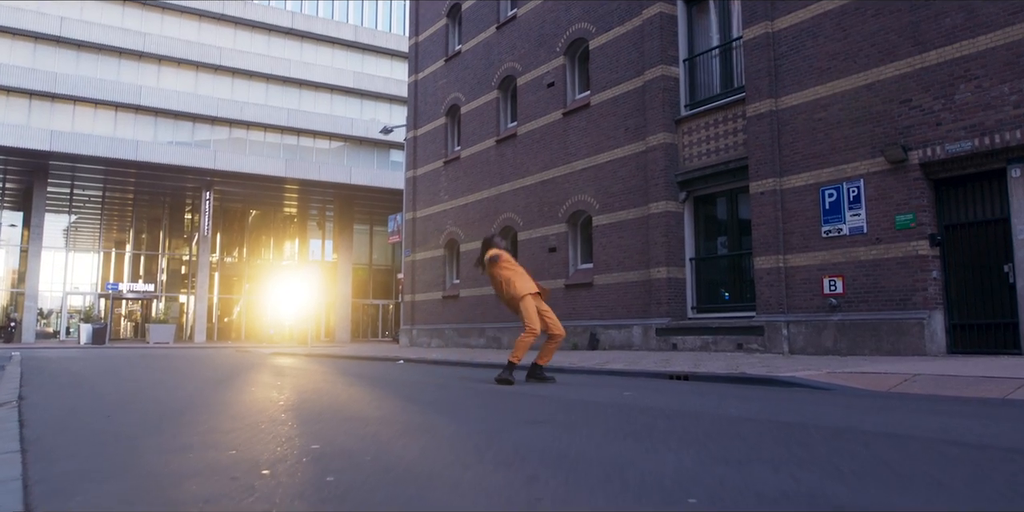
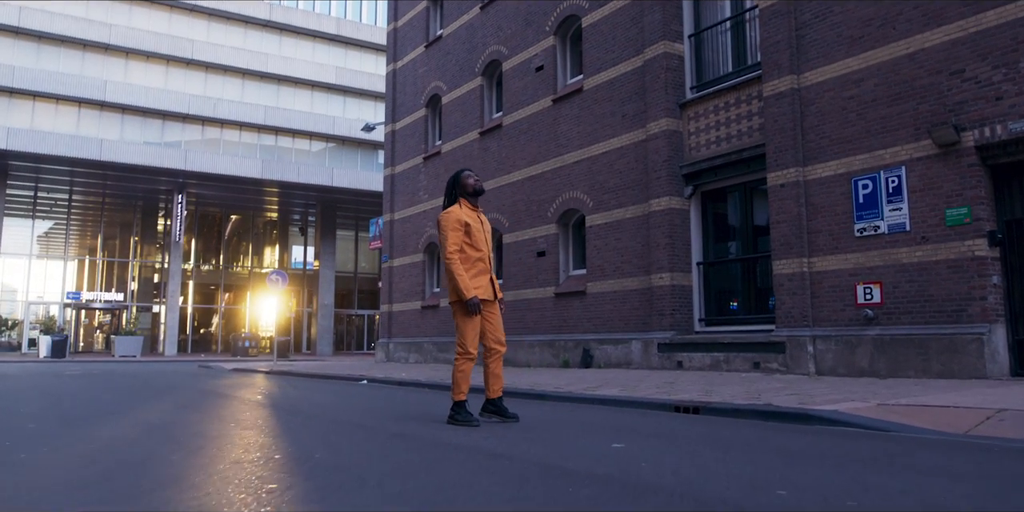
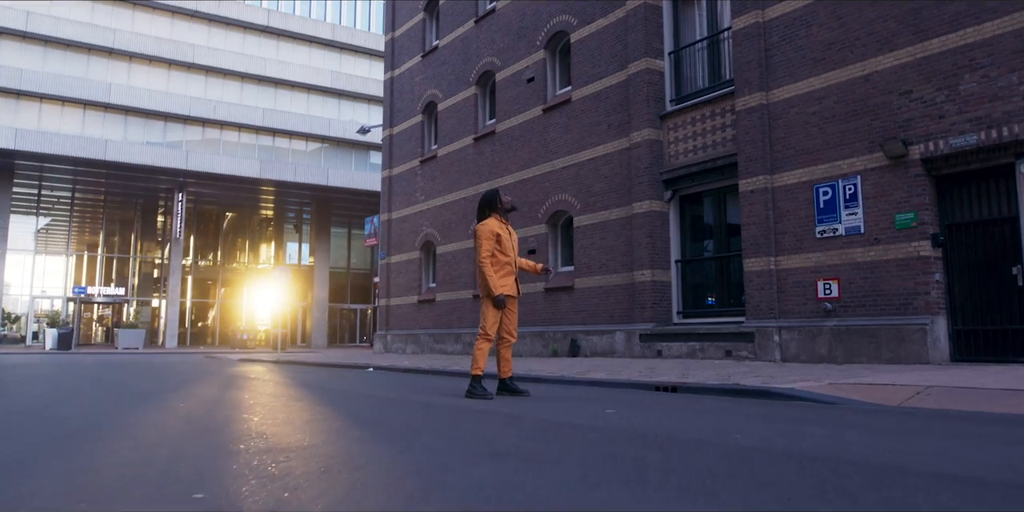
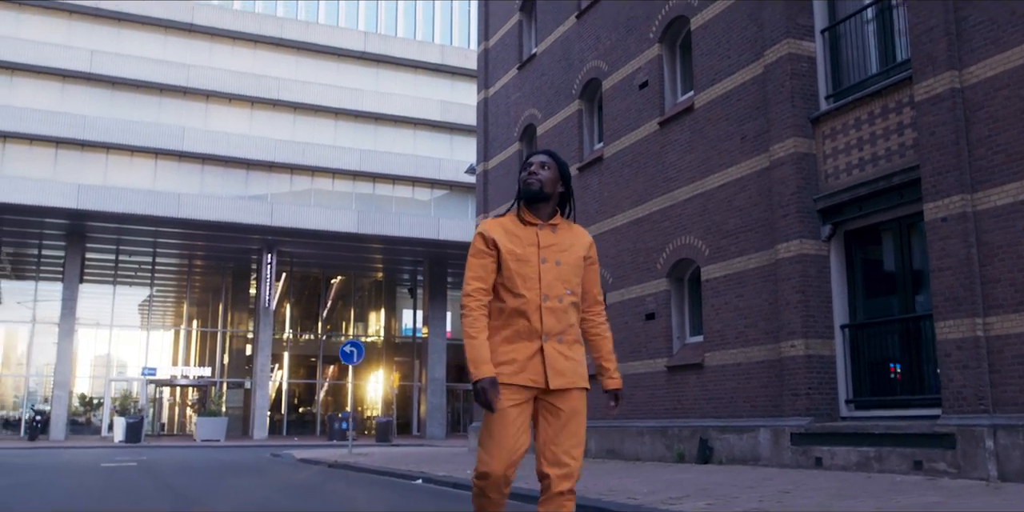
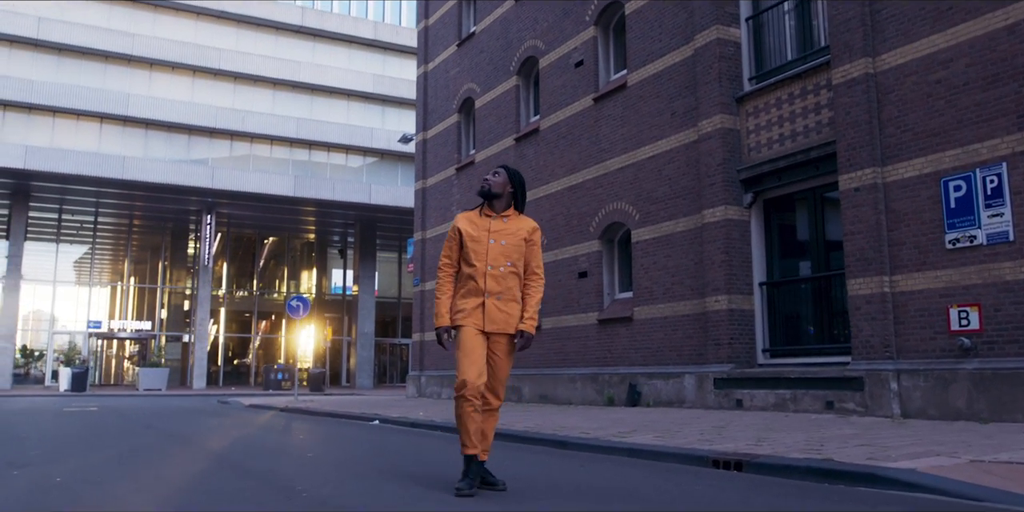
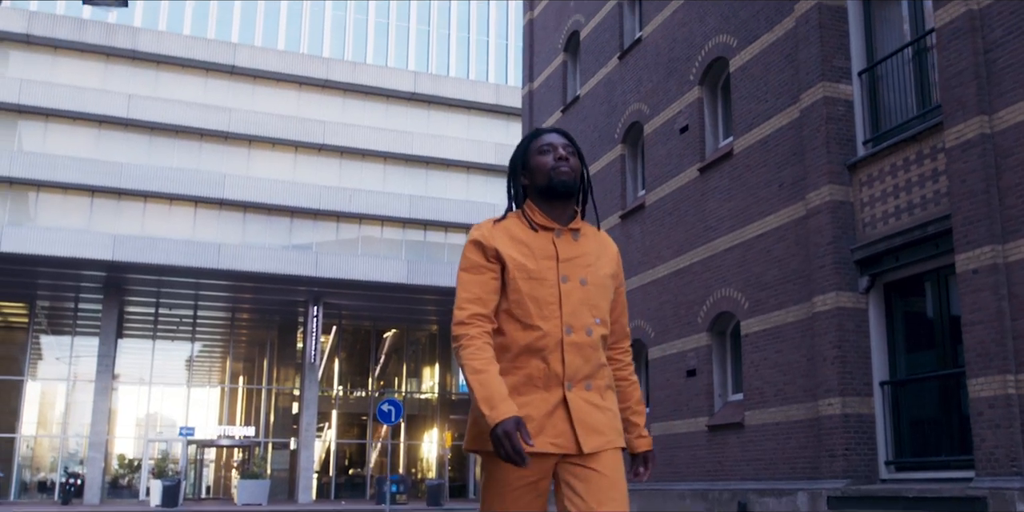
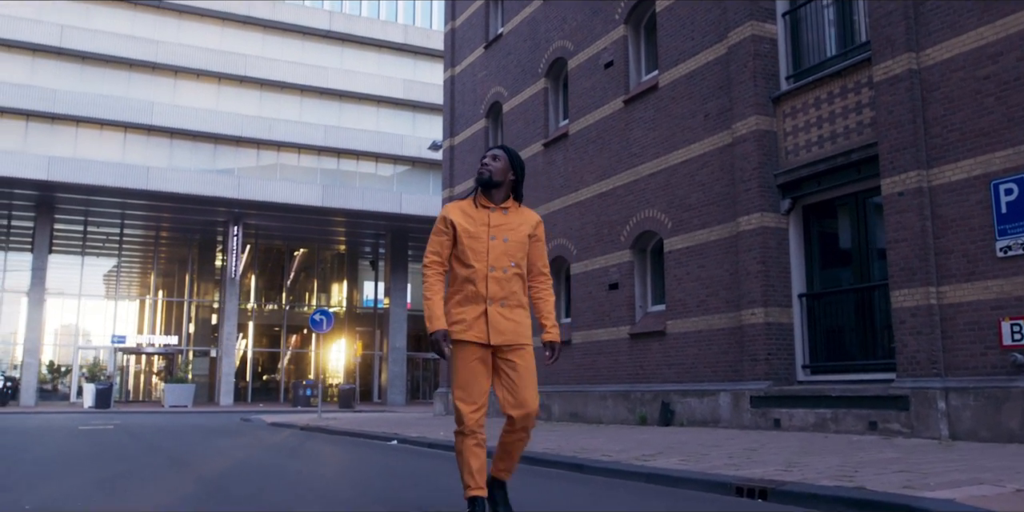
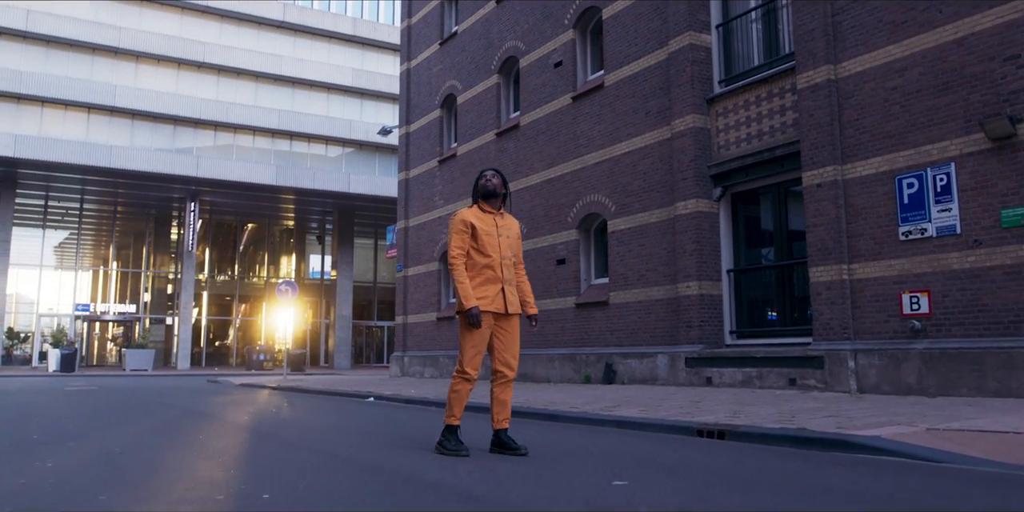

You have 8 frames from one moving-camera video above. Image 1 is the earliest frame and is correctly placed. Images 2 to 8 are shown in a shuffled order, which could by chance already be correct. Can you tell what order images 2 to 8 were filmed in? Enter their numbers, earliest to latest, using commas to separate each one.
3, 2, 8, 5, 7, 4, 6
